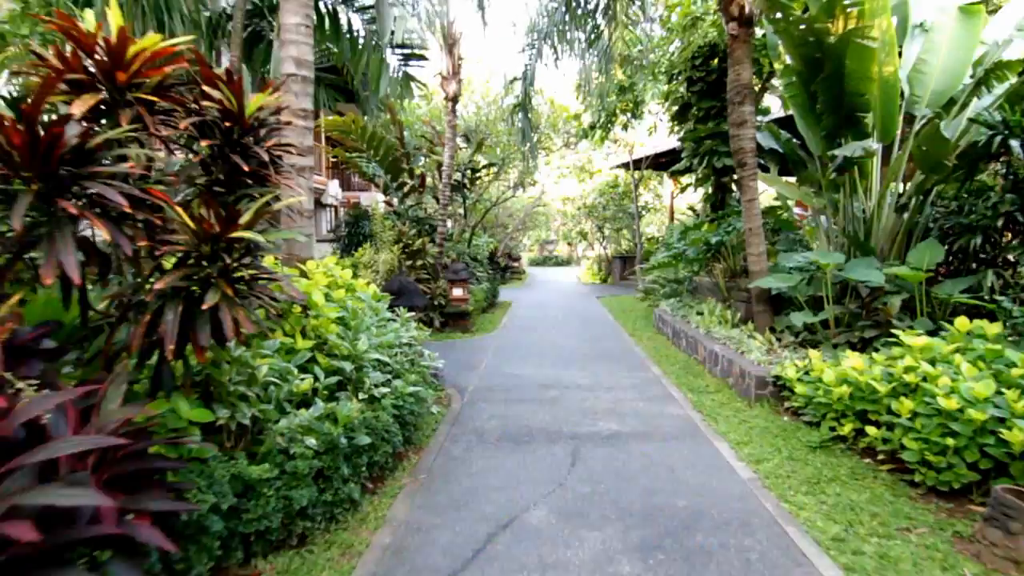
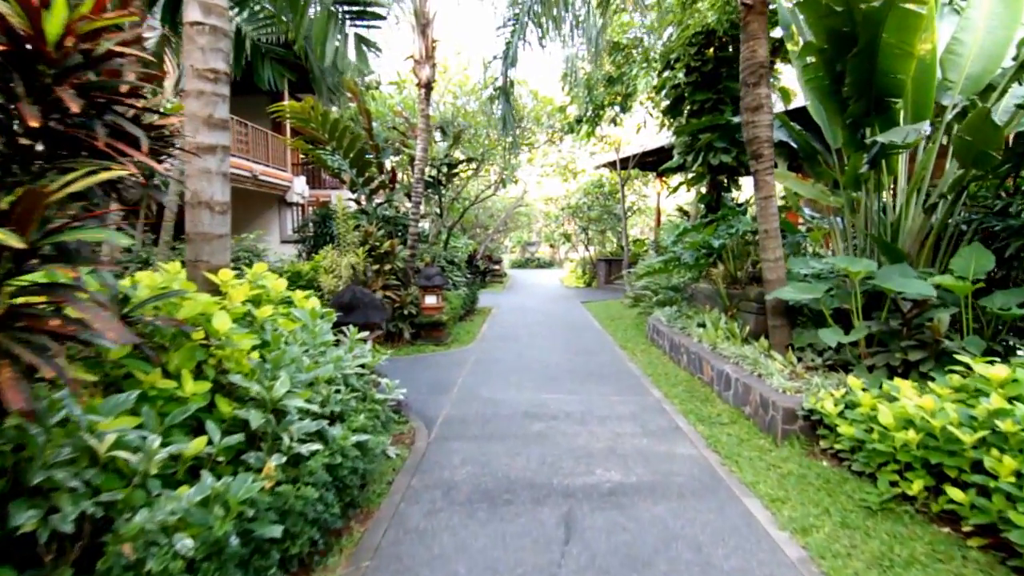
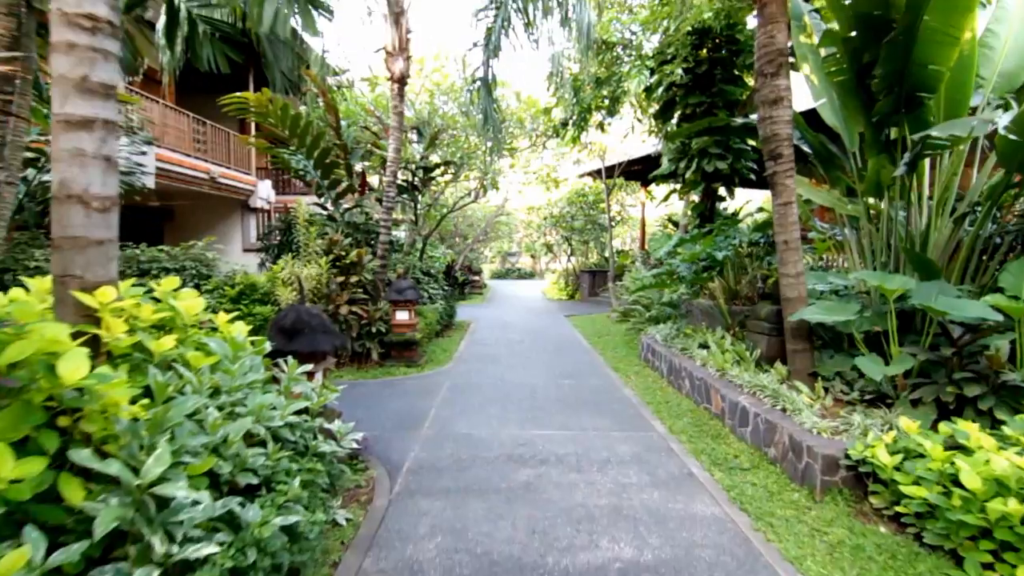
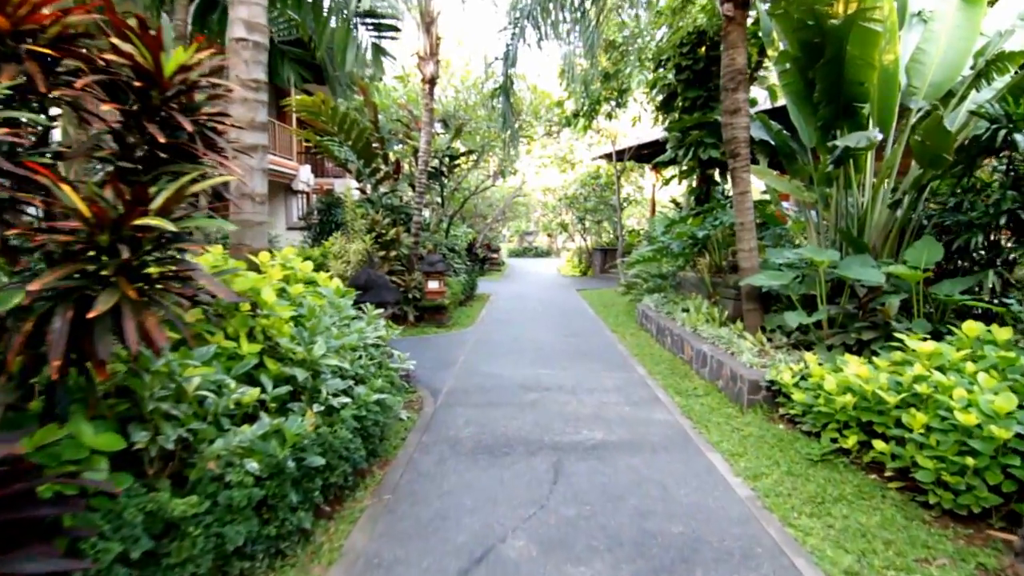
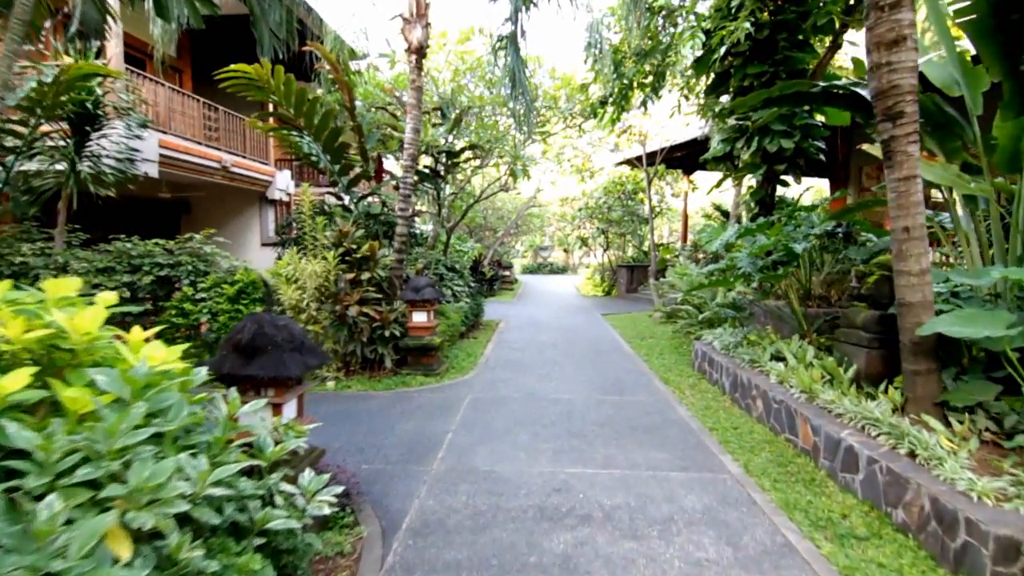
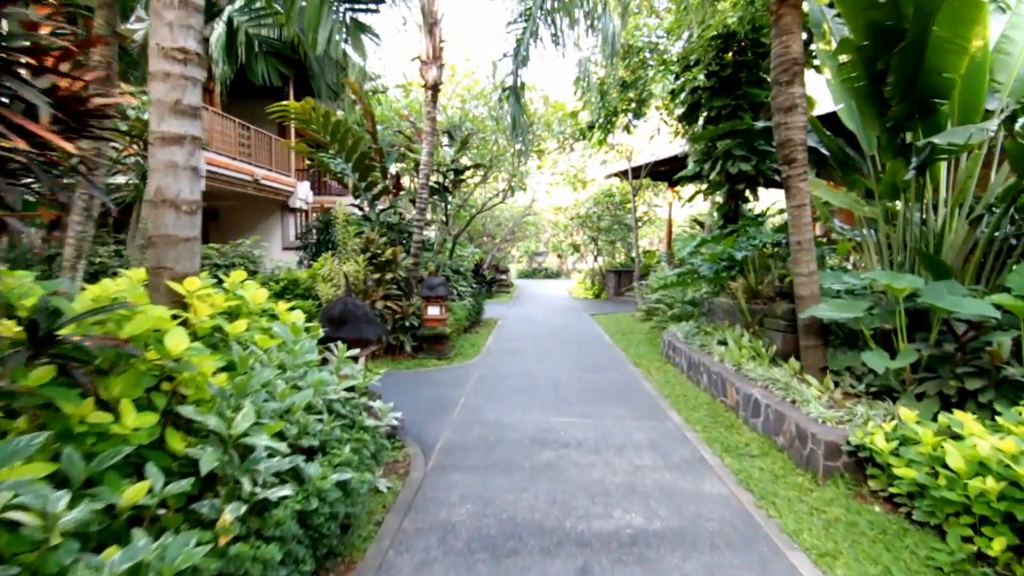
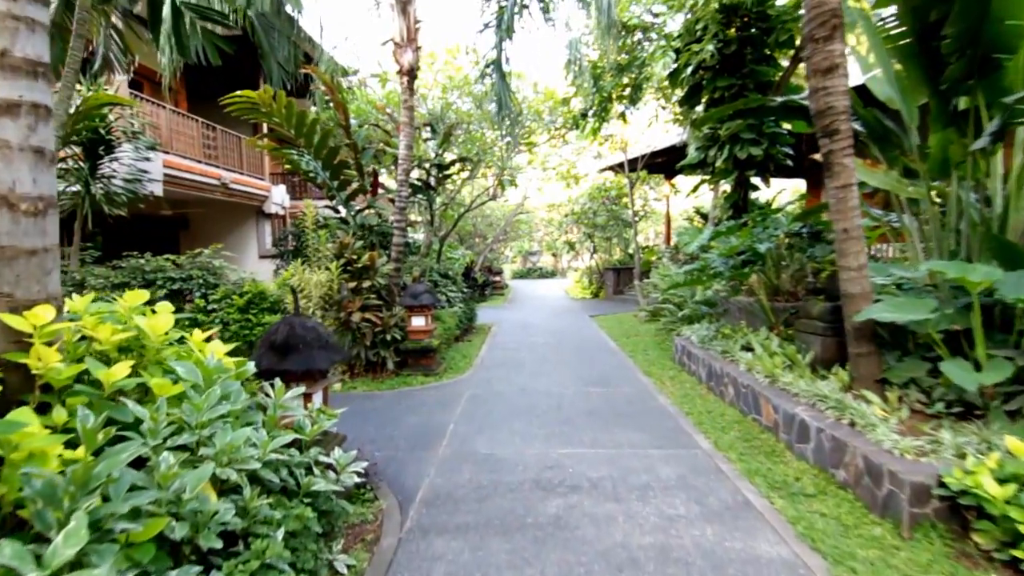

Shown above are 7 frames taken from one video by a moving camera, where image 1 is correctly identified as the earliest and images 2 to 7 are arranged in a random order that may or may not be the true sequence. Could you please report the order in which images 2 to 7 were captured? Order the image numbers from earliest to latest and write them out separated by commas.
4, 2, 6, 3, 7, 5
